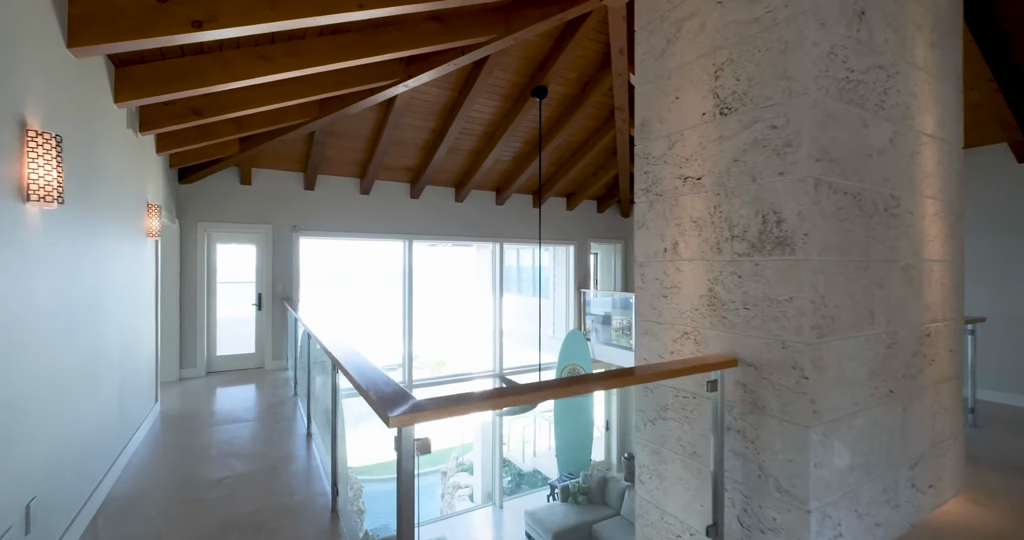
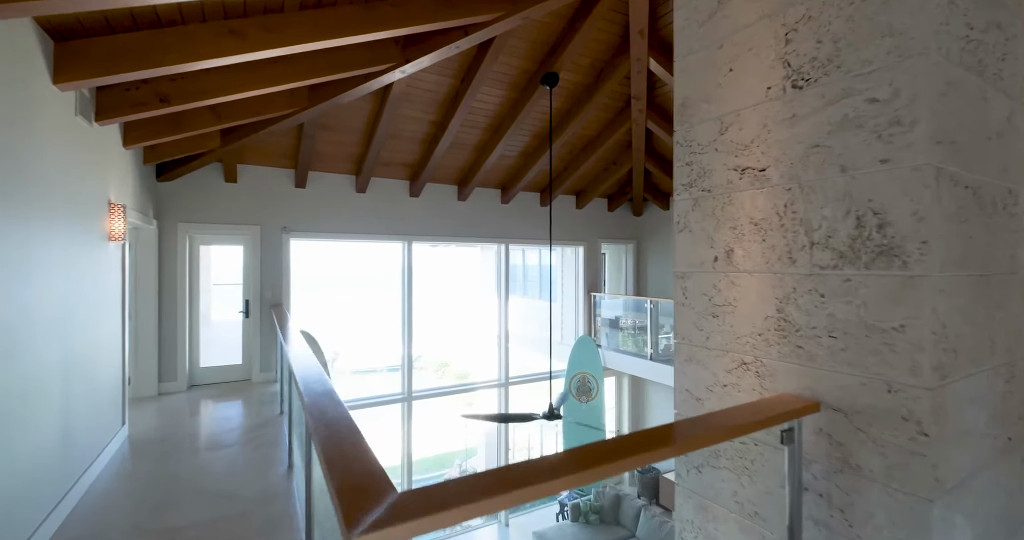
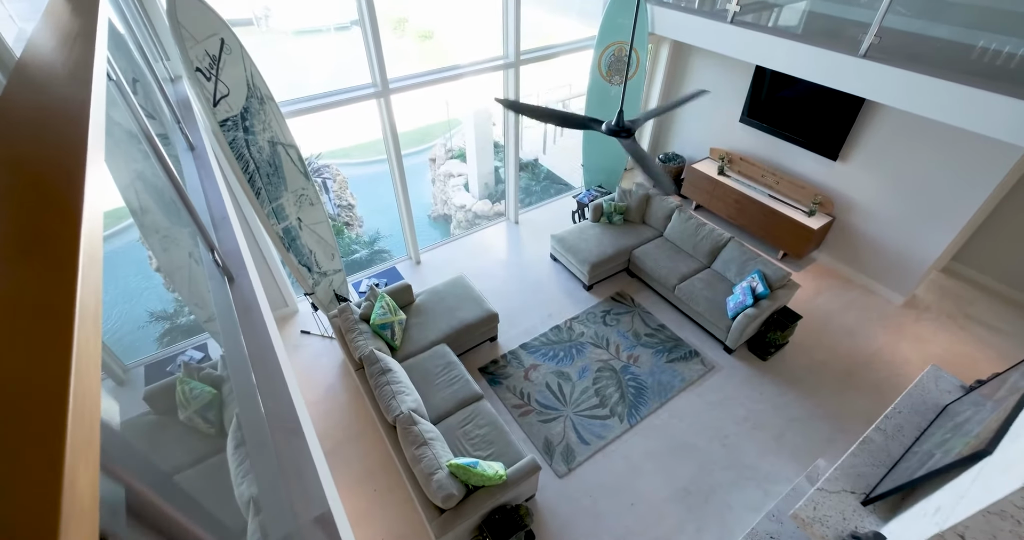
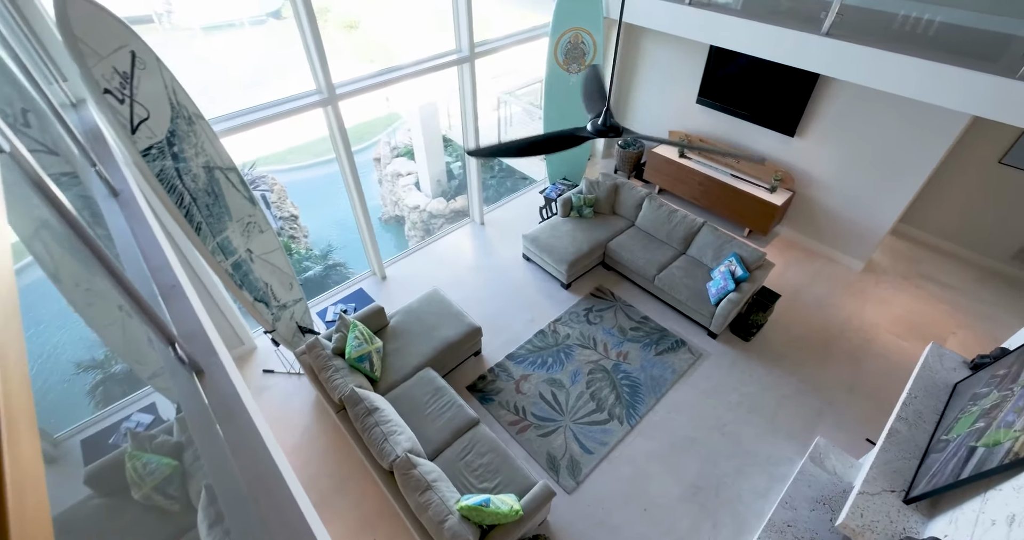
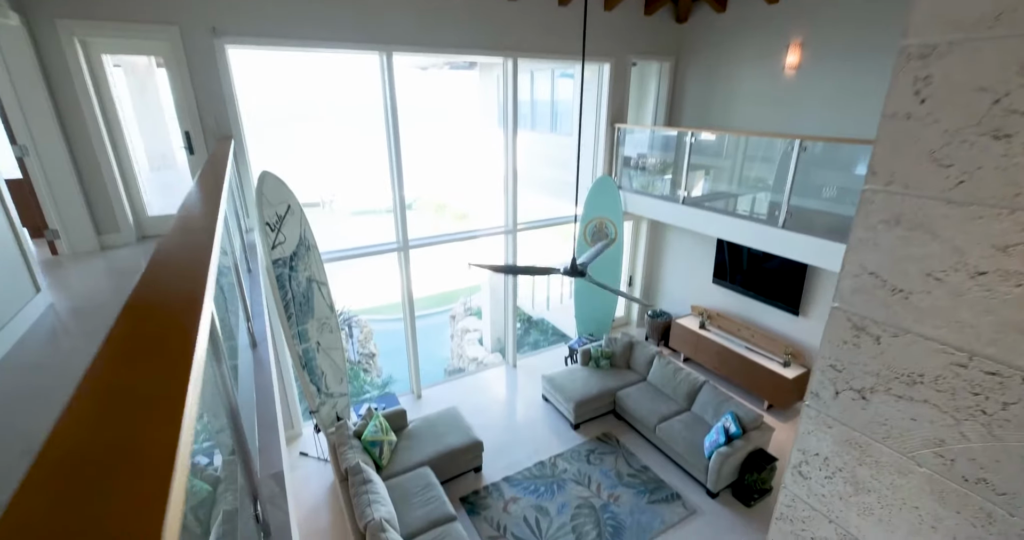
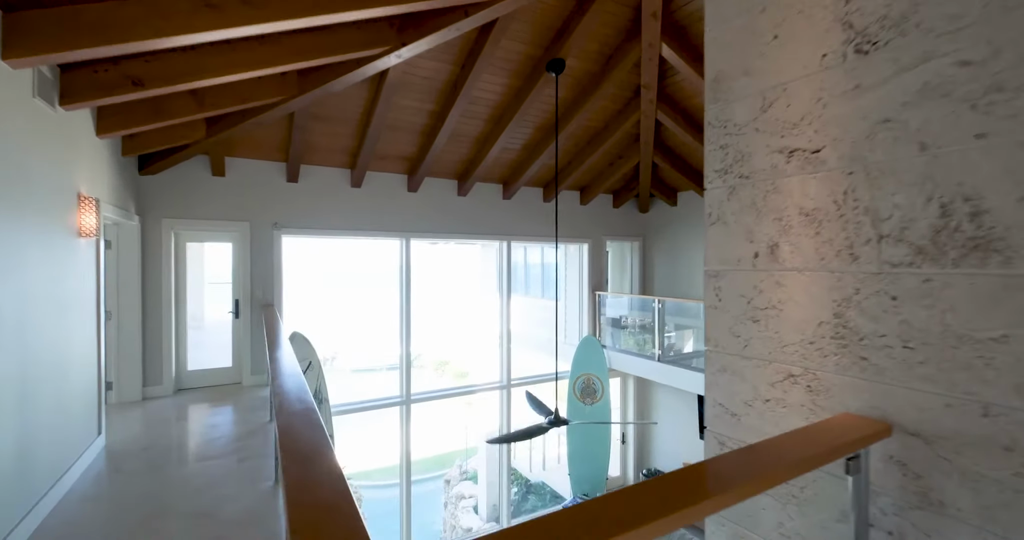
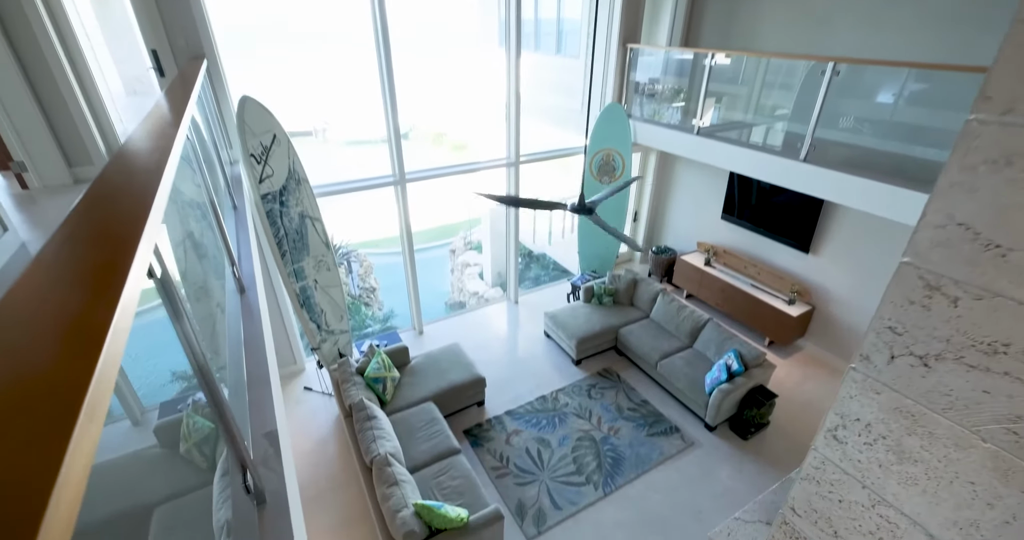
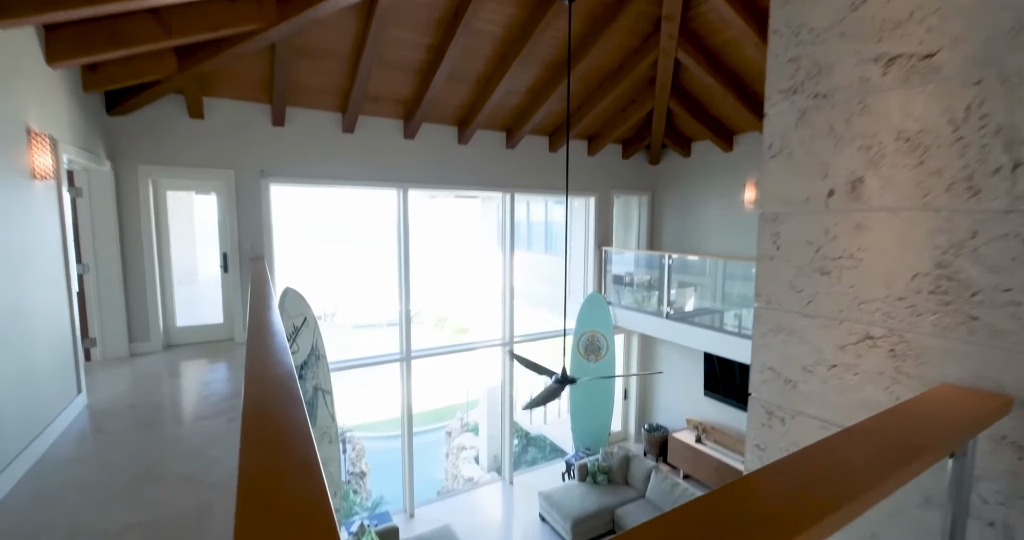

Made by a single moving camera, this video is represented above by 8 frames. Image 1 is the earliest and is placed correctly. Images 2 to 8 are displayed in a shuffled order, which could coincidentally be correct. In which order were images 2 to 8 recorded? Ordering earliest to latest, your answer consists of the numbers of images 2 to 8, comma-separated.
2, 6, 8, 5, 7, 3, 4
